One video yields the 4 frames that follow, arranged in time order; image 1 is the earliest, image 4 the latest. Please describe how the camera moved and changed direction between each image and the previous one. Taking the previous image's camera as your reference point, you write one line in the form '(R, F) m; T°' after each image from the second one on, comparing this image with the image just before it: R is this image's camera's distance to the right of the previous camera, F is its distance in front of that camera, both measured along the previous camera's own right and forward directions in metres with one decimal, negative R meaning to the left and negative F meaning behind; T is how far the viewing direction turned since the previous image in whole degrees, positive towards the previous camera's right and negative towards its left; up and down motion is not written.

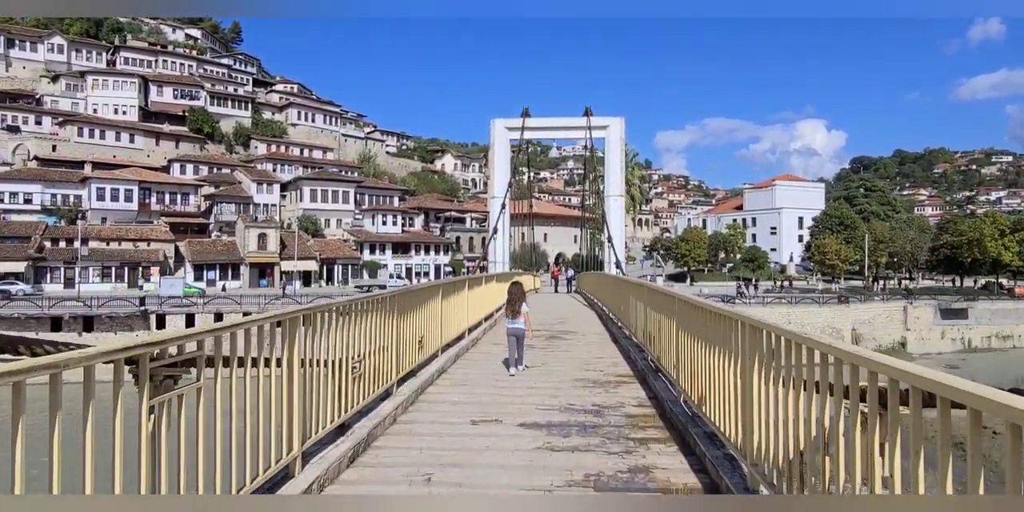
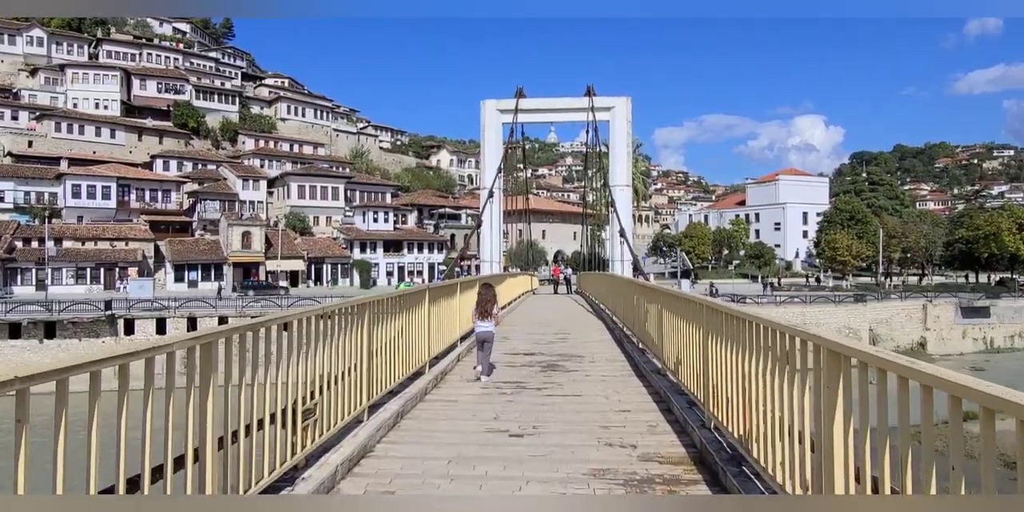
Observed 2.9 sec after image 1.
(+0.1, +1.0) m; 0°
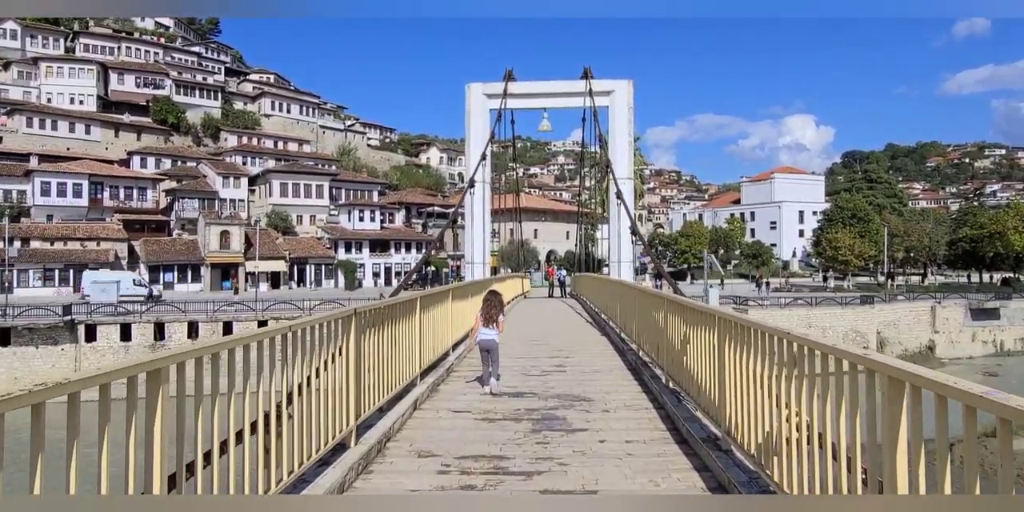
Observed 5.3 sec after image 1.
(0.0, +0.8) m; +1°
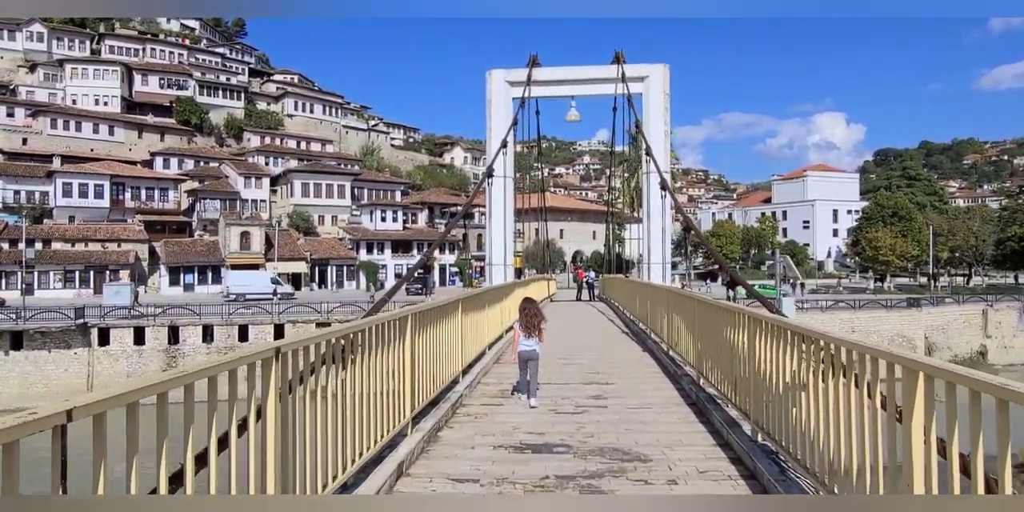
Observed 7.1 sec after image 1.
(0.0, +0.6) m; -2°
